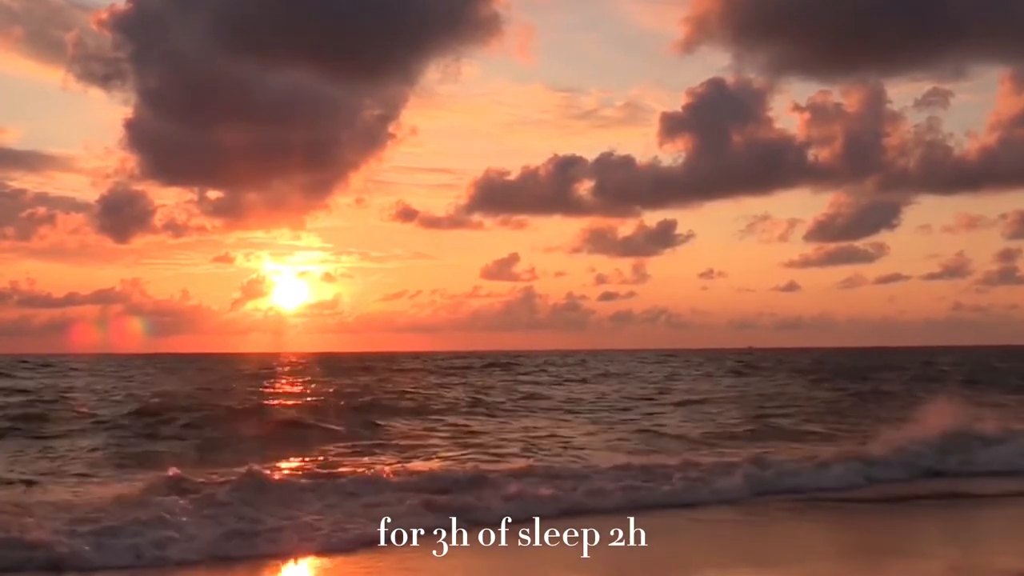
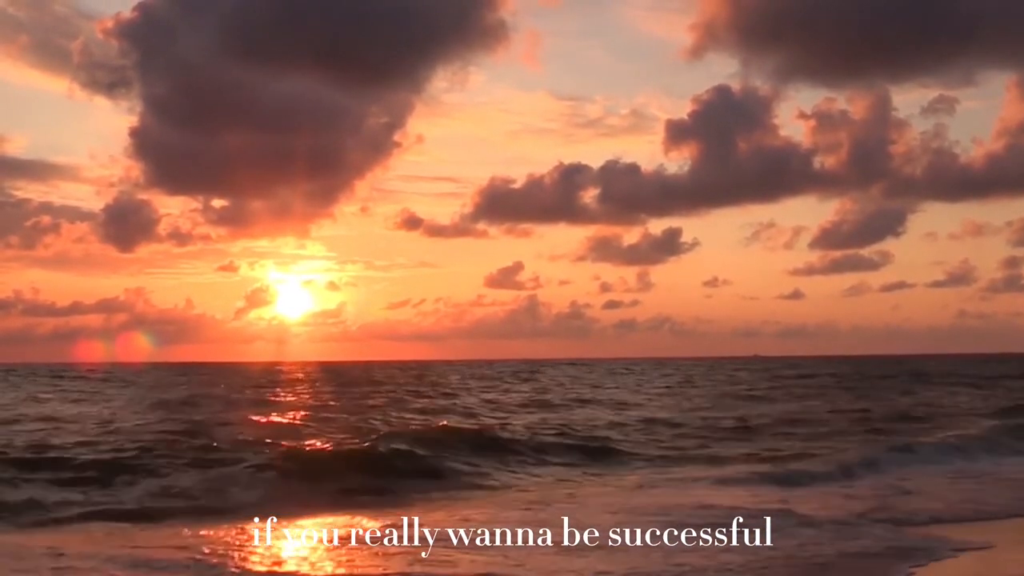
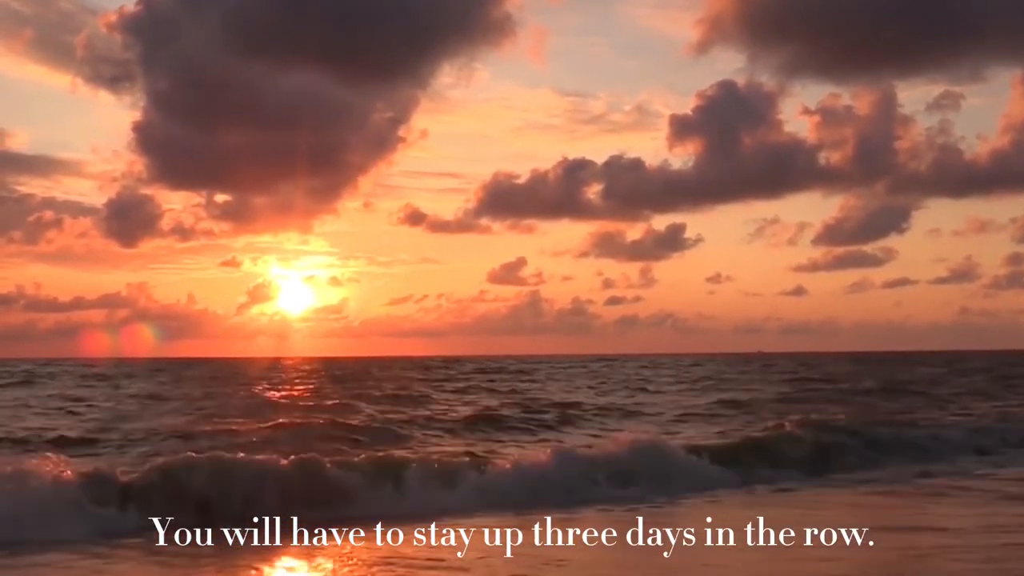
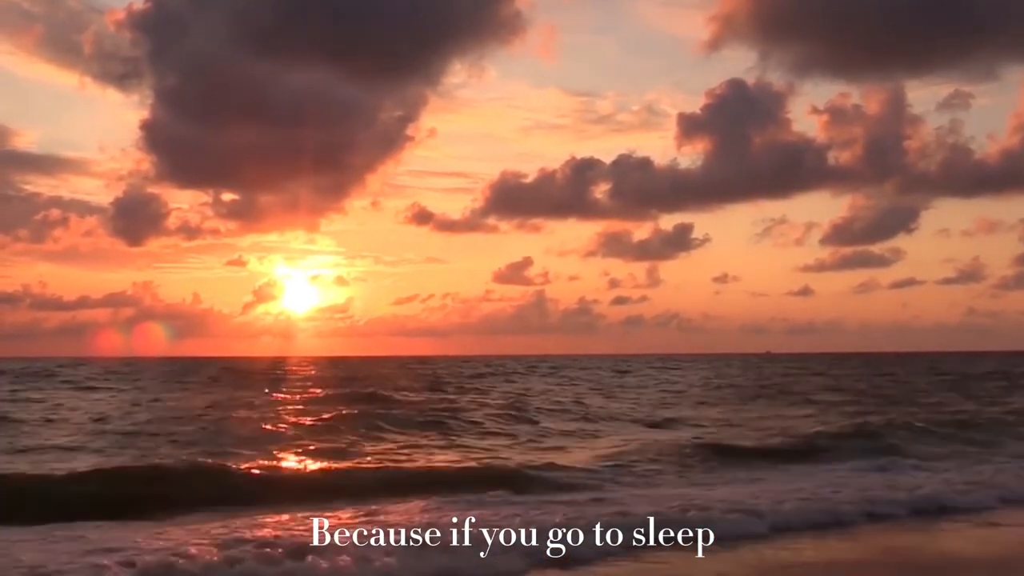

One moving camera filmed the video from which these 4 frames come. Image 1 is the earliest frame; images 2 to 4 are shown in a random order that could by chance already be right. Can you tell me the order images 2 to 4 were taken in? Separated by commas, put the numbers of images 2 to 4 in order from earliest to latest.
2, 3, 4
